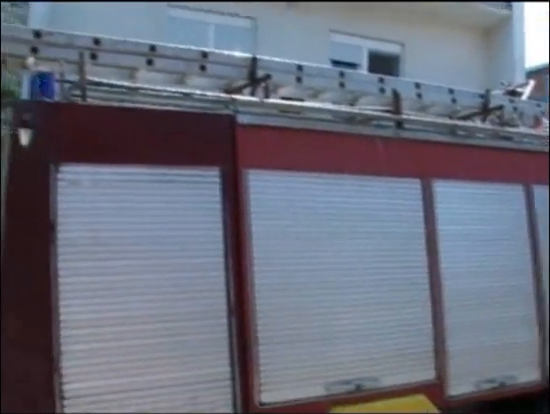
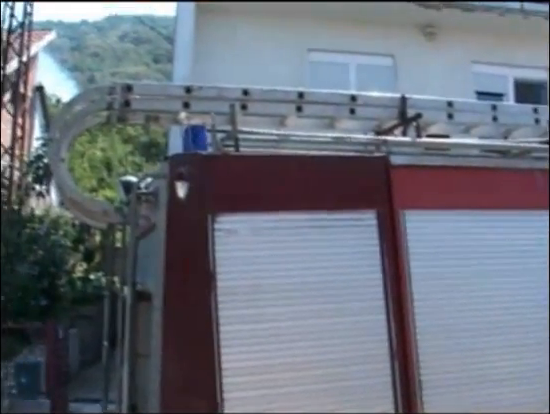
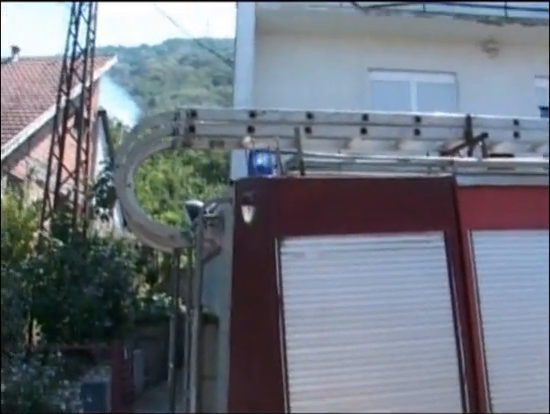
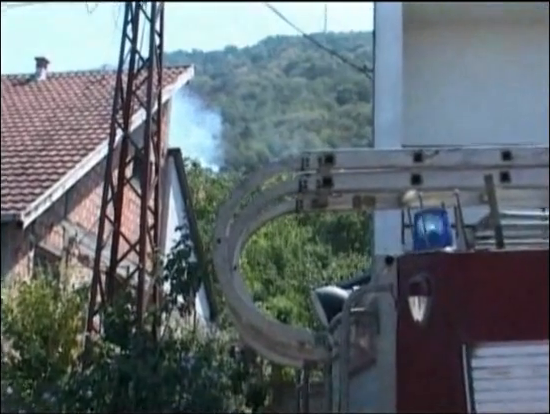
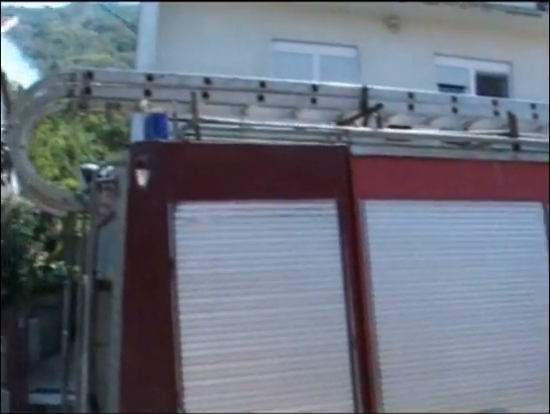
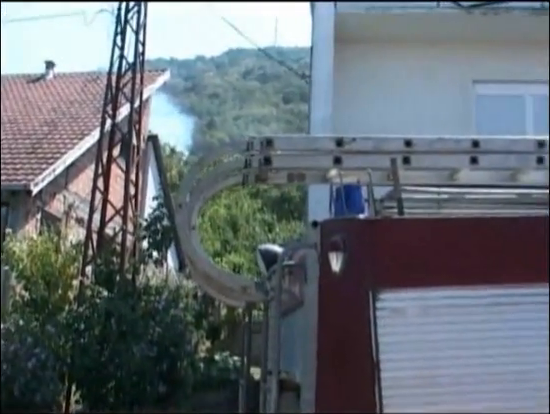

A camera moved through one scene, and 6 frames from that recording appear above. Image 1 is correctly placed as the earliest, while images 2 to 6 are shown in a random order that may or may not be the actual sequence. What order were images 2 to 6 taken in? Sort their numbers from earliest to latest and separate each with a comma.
5, 2, 3, 6, 4
